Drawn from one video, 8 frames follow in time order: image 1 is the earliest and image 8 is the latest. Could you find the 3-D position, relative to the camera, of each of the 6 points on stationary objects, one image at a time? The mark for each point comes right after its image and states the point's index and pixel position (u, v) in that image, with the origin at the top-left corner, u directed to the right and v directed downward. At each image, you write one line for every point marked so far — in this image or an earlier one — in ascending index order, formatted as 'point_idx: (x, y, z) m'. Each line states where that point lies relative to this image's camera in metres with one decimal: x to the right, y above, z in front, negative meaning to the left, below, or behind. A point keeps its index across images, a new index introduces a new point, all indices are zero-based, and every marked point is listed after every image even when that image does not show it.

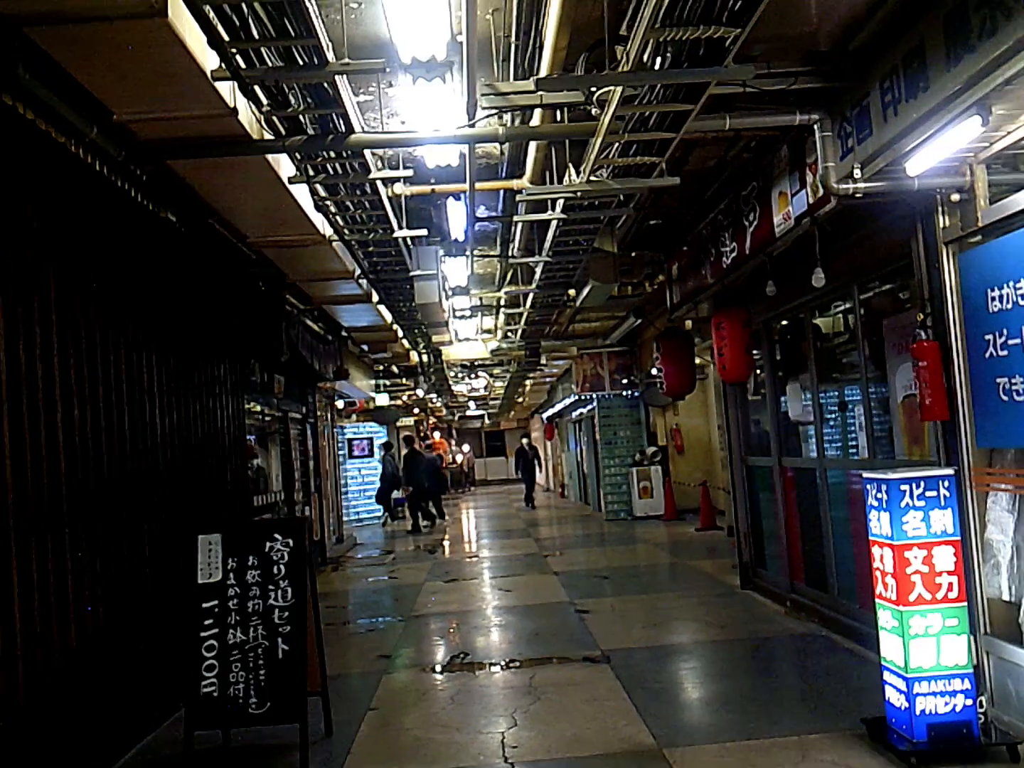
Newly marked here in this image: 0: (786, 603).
0: (+2.4, -1.9, +7.7) m
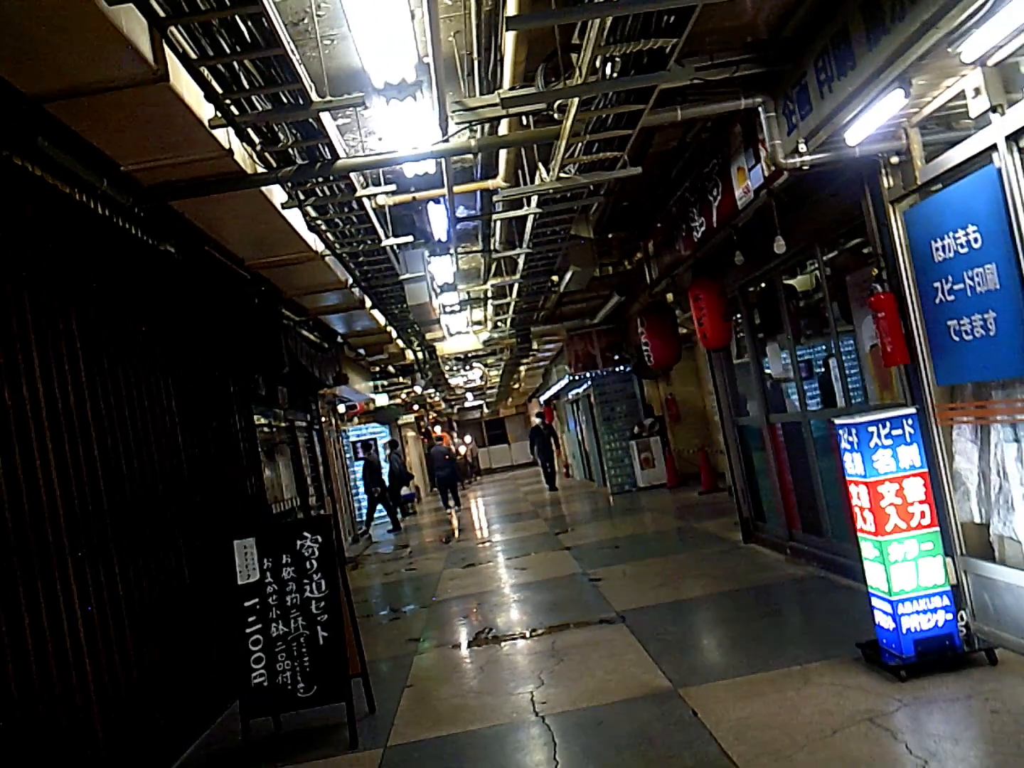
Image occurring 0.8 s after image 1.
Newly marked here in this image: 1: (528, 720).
0: (+2.5, -1.5, +8.1) m
1: (+0.1, -1.9, +4.9) m
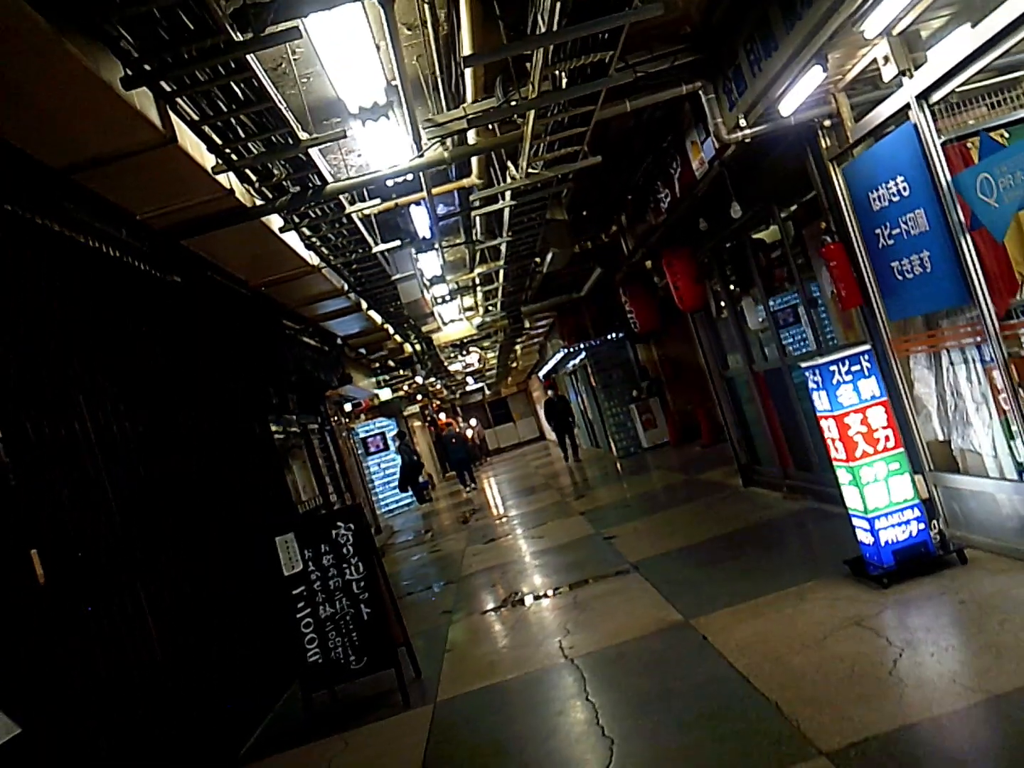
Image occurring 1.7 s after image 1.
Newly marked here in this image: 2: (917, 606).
0: (+2.7, -1.0, +8.7) m
1: (+0.3, -1.7, +5.5) m
2: (+2.2, -1.2, +4.7) m
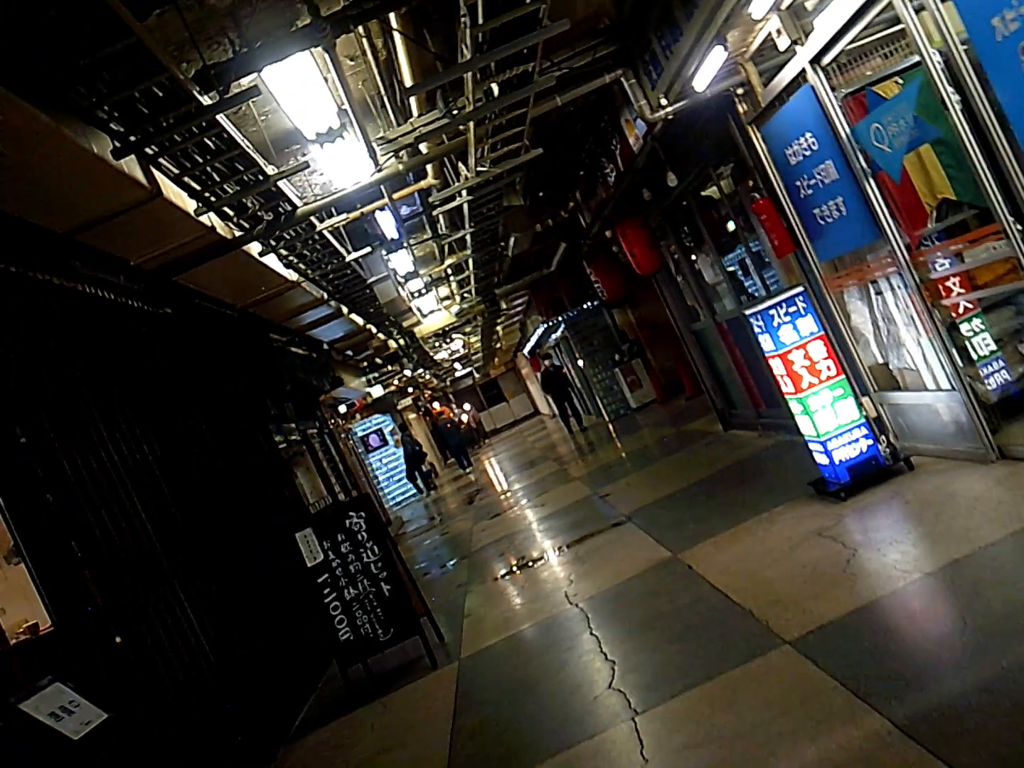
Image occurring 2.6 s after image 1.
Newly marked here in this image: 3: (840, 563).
0: (+2.6, -0.5, +9.3) m
1: (+0.4, -1.5, +6.1) m
2: (+2.1, -0.8, +5.3) m
3: (+1.8, -1.0, +4.7) m
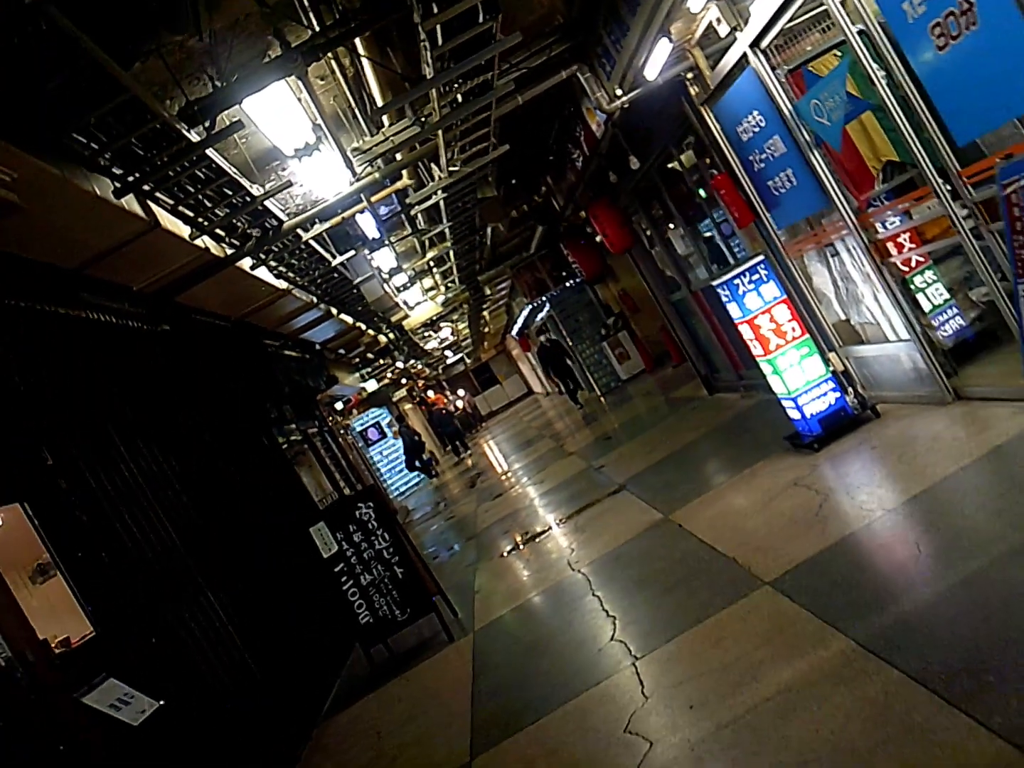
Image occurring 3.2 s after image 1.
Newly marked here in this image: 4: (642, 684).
0: (+2.5, -0.1, +9.7) m
1: (+0.4, -1.4, +6.5) m
2: (+2.1, -0.5, +5.7) m
3: (+1.8, -0.7, +5.2) m
4: (+0.6, -1.4, +4.0) m
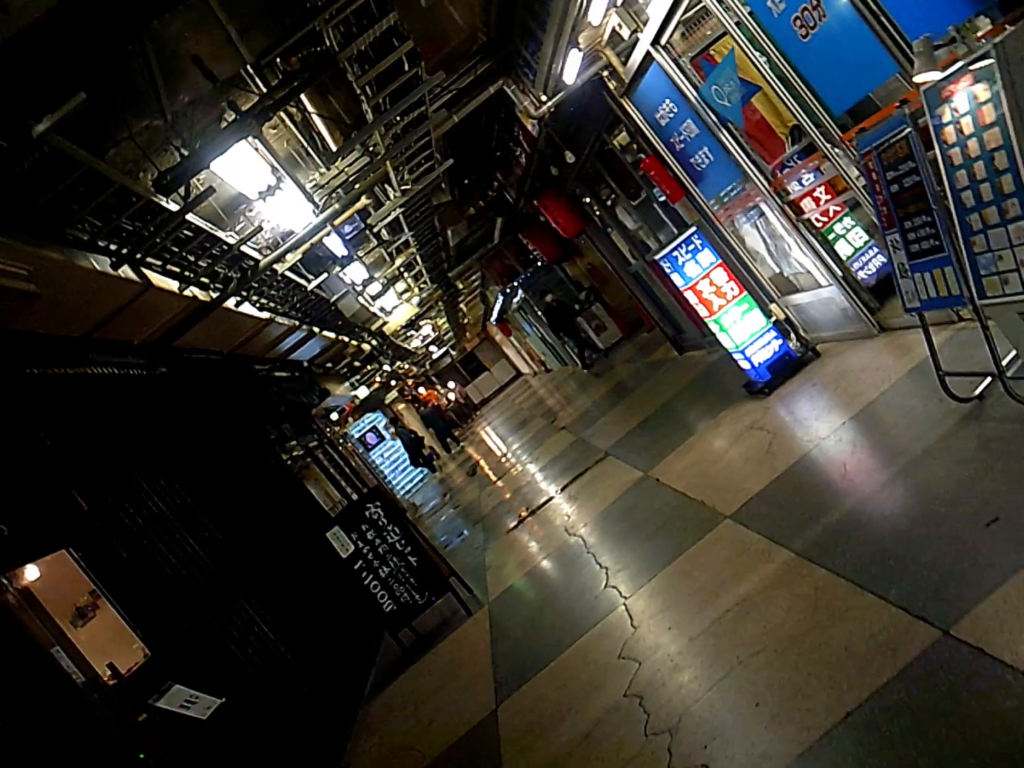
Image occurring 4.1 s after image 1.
0: (+2.3, +0.4, +10.3) m
1: (+0.4, -1.3, +7.1) m
2: (+2.0, -0.1, +6.4) m
3: (+1.7, -0.4, +5.8) m
4: (+0.6, -1.2, +4.7) m
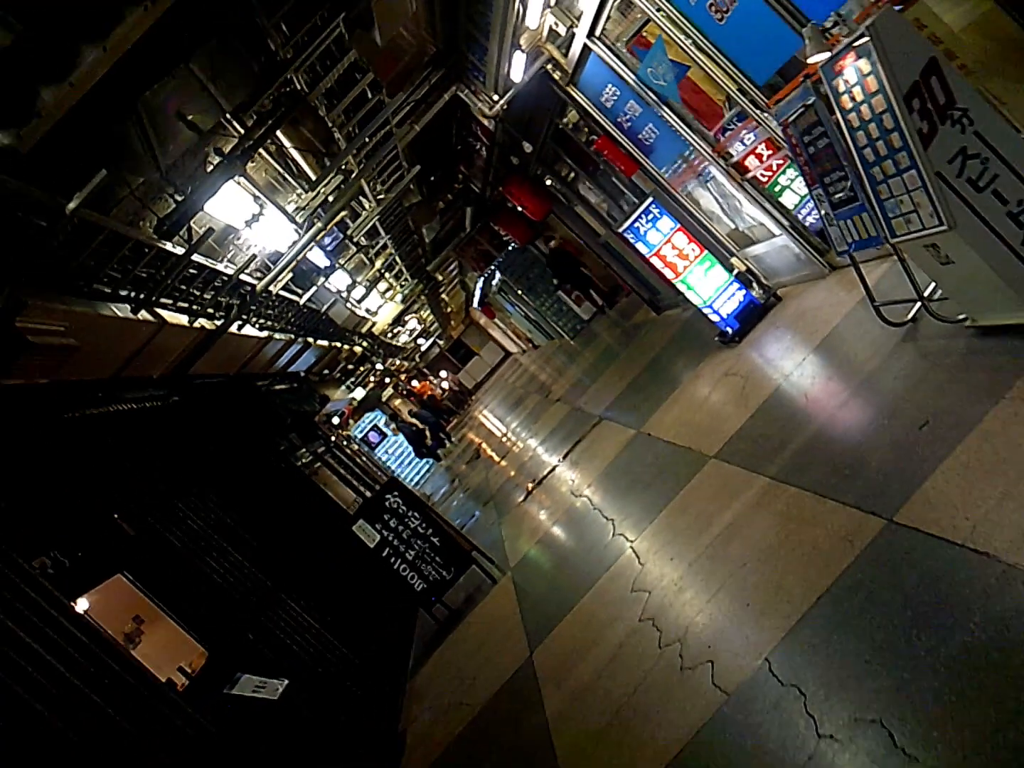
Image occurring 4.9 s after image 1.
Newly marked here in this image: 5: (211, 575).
0: (+2.1, +1.0, +10.9) m
1: (+0.5, -1.0, +7.7) m
2: (+1.9, +0.3, +6.9) m
3: (+1.6, 0.0, +6.4) m
4: (+0.7, -1.0, +5.3) m
5: (-2.1, -1.3, +6.3) m
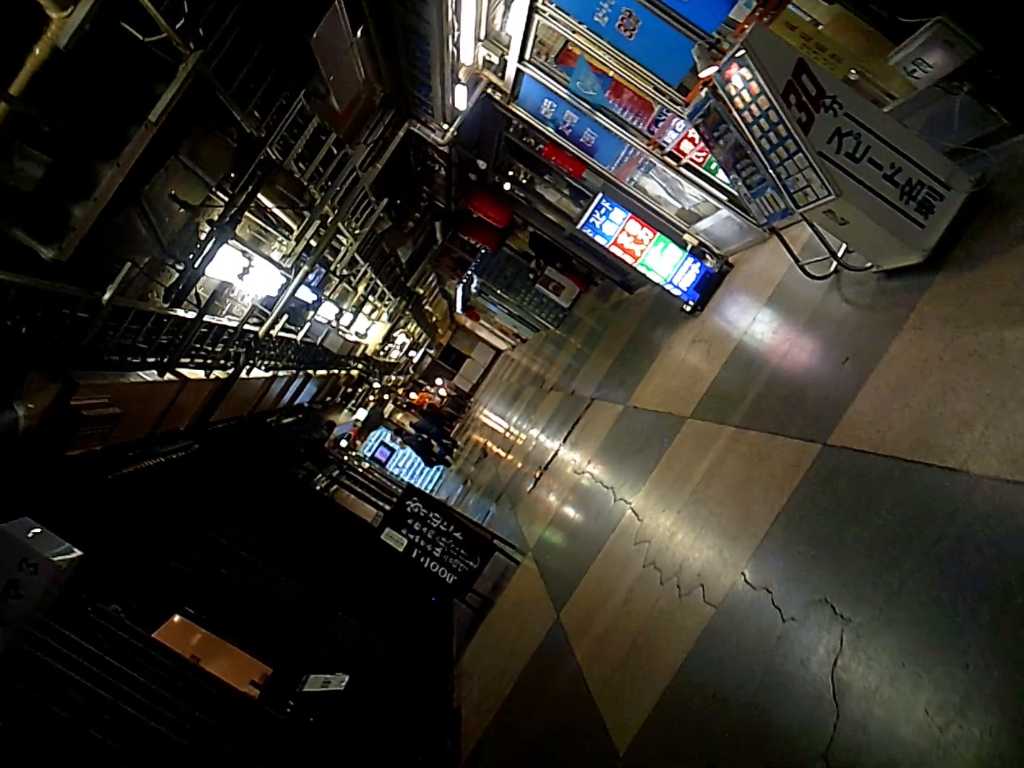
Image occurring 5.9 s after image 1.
0: (+1.8, +1.3, +11.5) m
1: (+0.6, -0.9, +8.4) m
2: (+1.8, +0.6, +7.6) m
3: (+1.6, +0.2, +7.1) m
4: (+0.8, -0.9, +6.0) m
5: (-1.9, -1.7, +6.9) m
